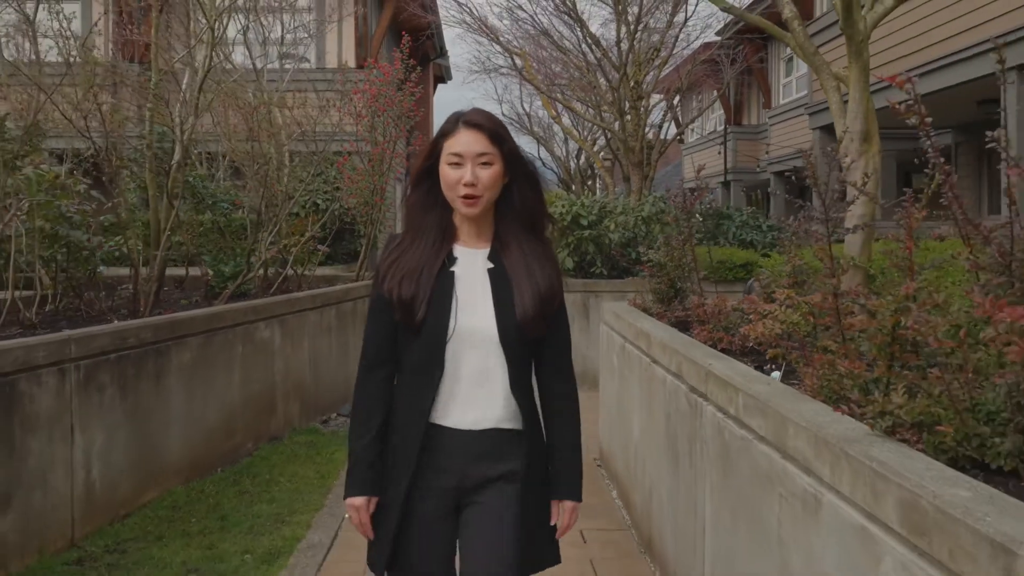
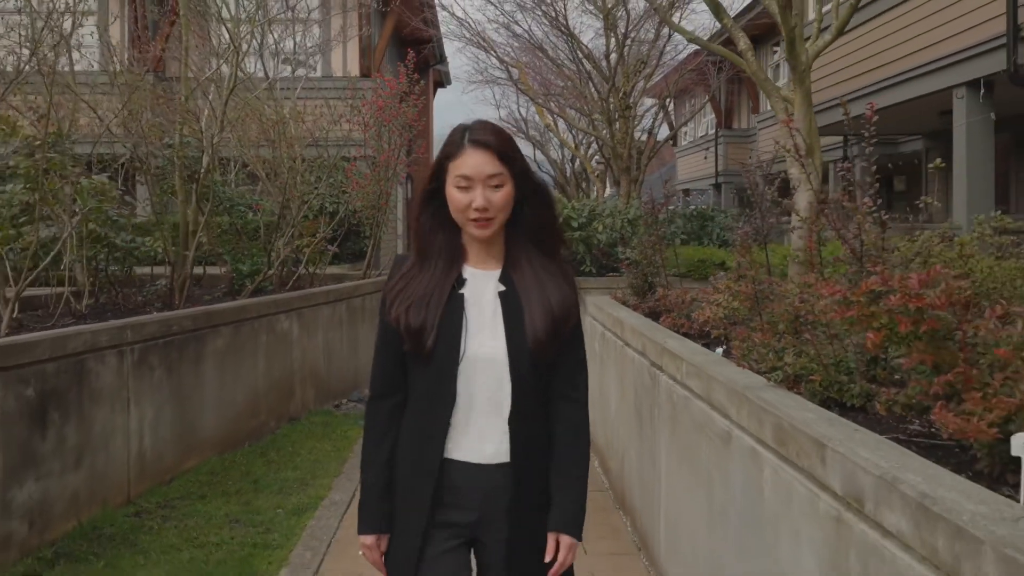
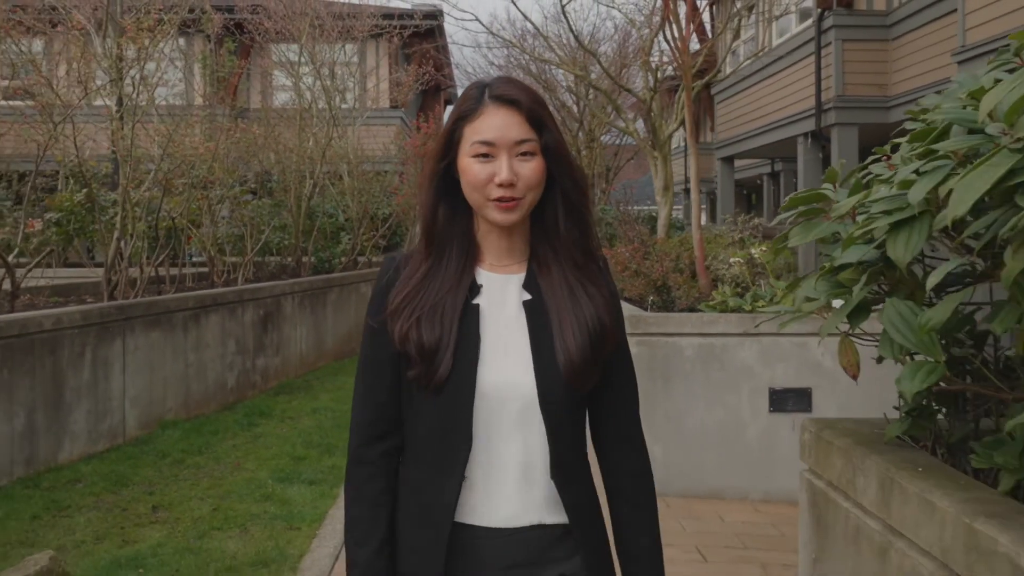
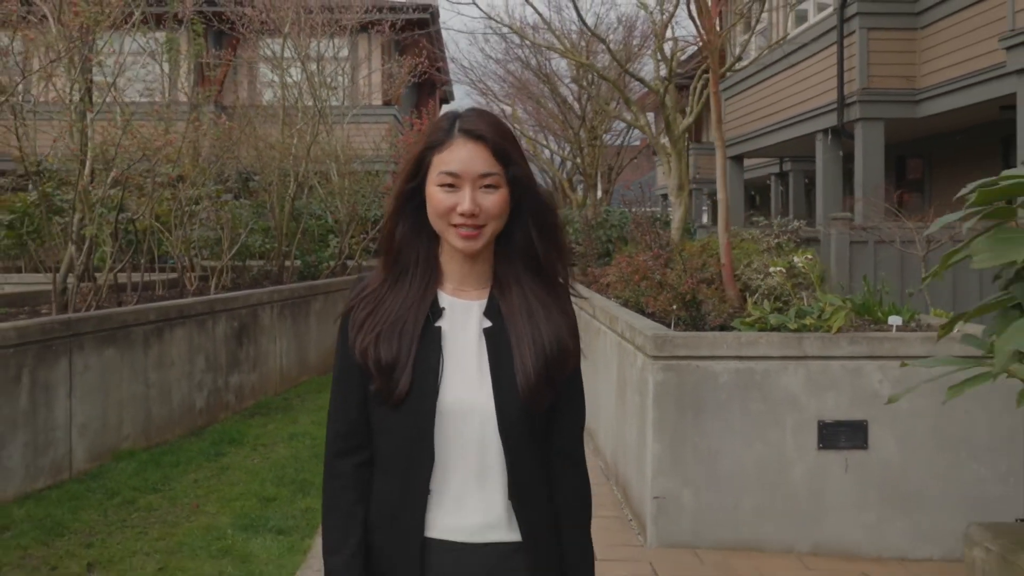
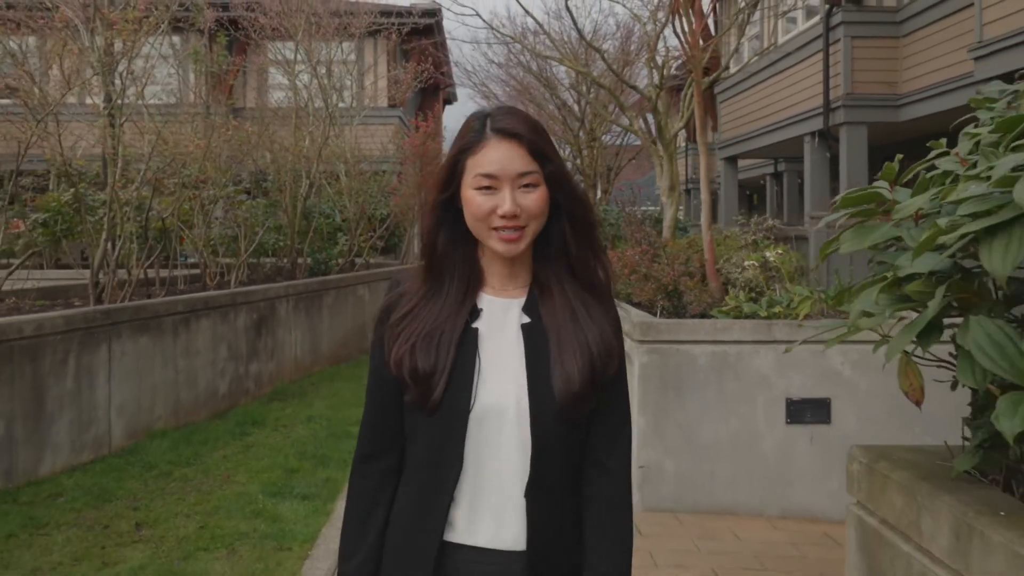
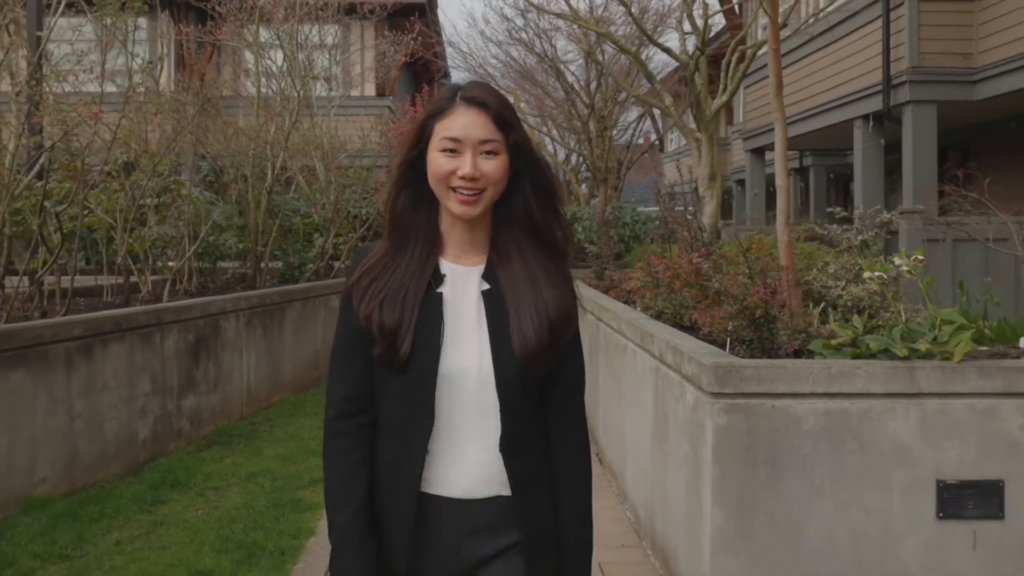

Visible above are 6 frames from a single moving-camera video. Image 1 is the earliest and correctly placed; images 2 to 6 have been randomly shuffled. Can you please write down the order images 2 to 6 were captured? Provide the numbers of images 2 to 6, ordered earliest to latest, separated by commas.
2, 6, 4, 5, 3
